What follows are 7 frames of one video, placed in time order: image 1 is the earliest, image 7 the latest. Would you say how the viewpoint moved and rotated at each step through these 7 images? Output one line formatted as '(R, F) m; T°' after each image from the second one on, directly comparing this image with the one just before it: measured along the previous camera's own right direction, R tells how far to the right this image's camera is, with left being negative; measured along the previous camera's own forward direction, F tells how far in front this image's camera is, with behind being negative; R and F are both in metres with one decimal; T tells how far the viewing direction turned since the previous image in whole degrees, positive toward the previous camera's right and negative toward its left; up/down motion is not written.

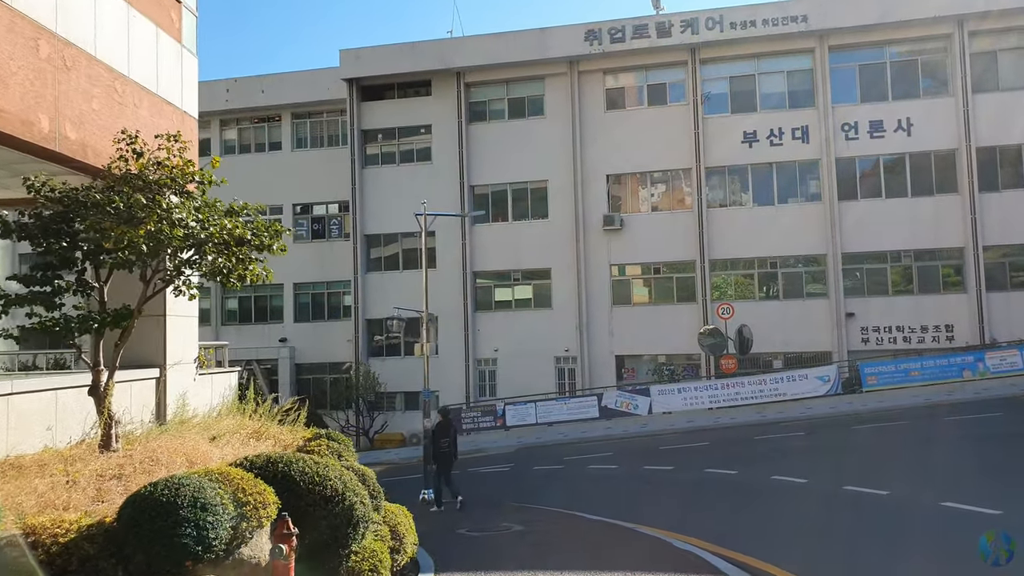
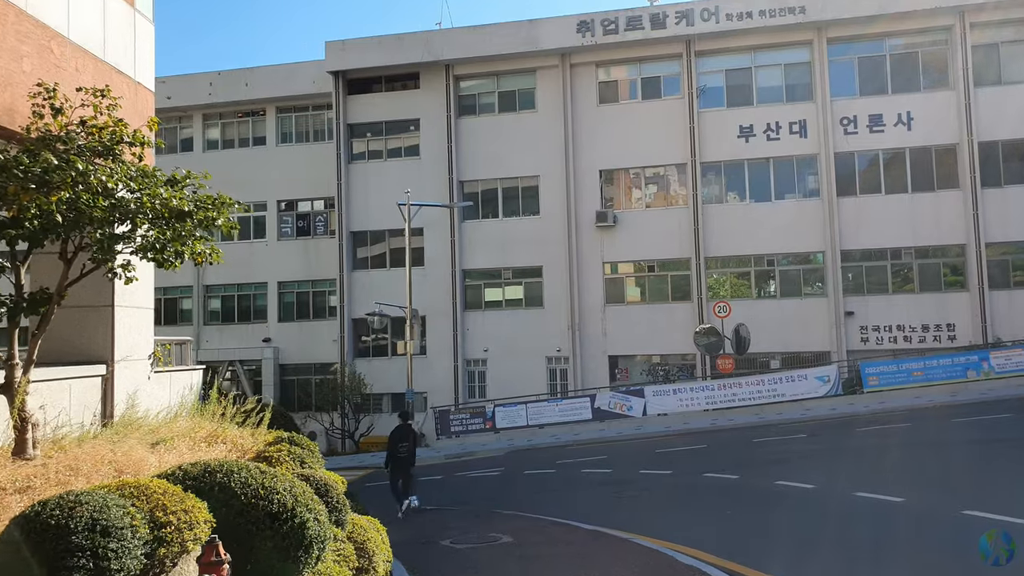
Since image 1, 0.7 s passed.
(+0.1, +0.8) m; +1°
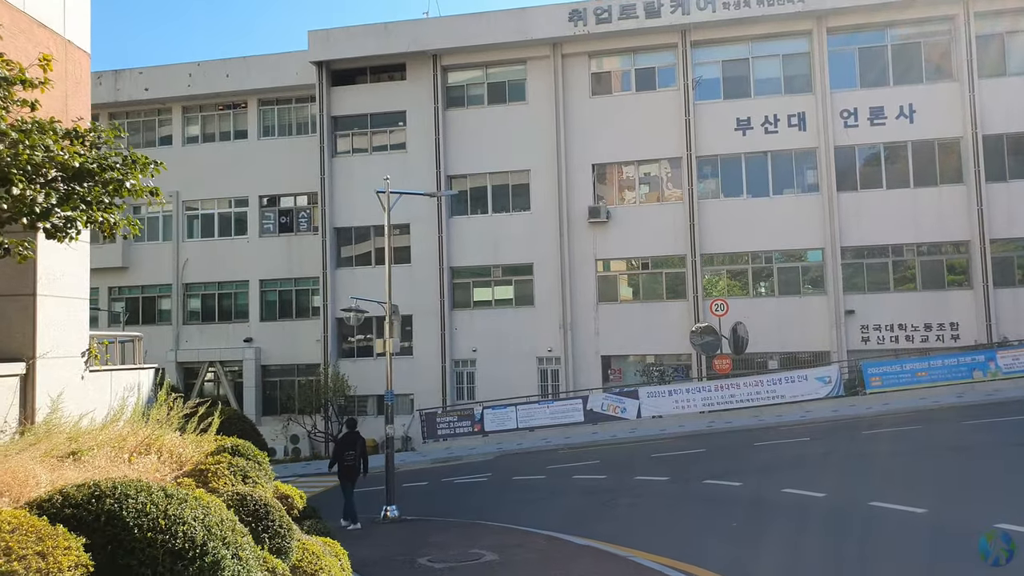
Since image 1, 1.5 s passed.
(+0.1, +1.0) m; +1°
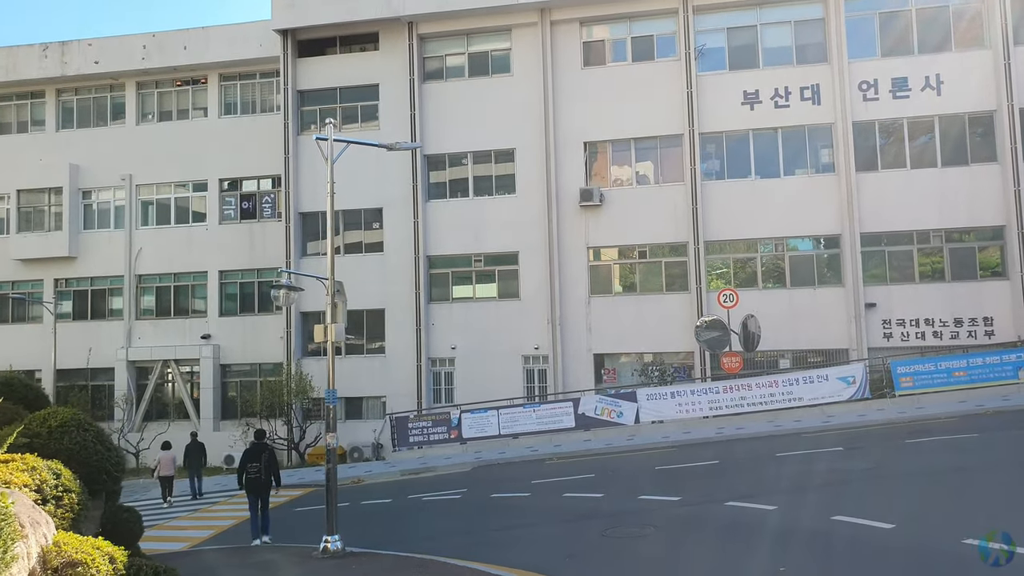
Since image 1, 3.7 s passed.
(+0.2, +2.8) m; +1°
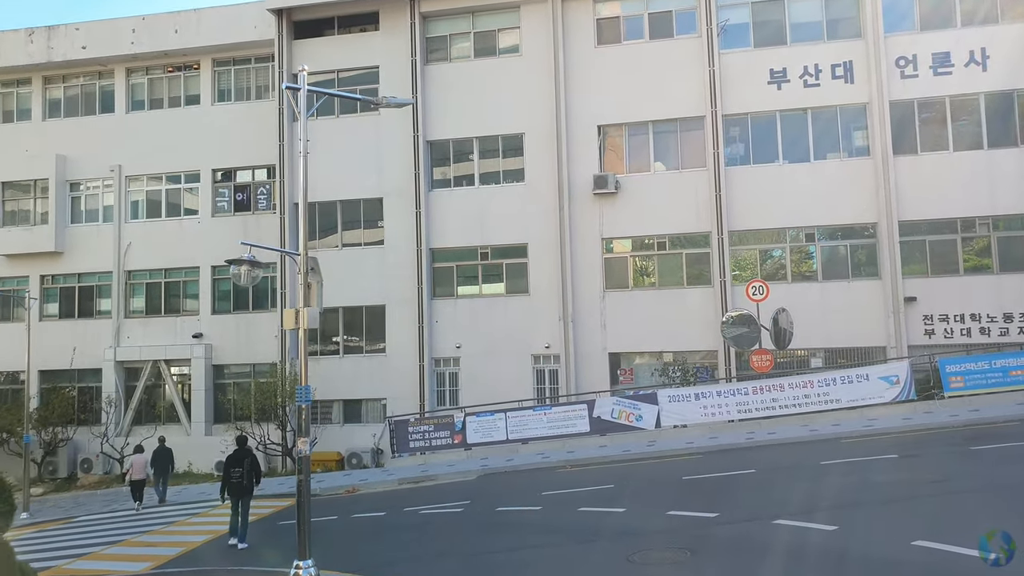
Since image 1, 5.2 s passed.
(0.0, +1.7) m; -1°
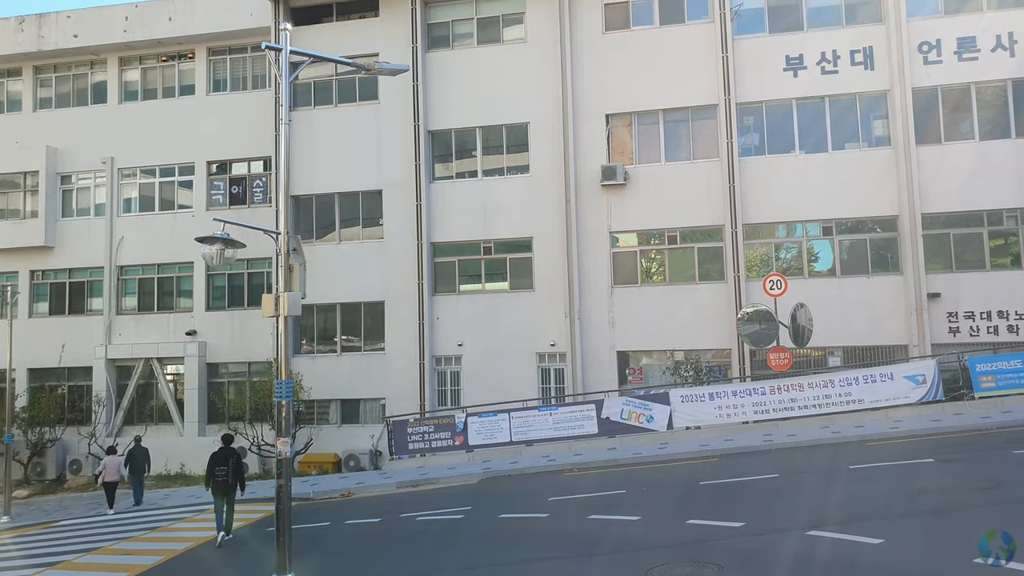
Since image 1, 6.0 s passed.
(0.0, +1.0) m; 0°
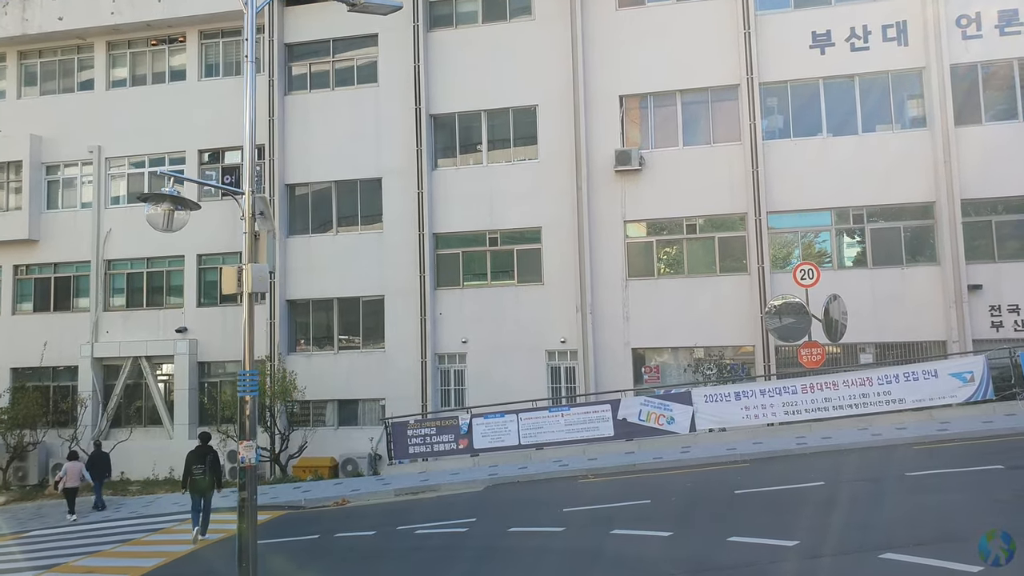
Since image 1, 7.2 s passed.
(-0.1, +1.4) m; 0°
